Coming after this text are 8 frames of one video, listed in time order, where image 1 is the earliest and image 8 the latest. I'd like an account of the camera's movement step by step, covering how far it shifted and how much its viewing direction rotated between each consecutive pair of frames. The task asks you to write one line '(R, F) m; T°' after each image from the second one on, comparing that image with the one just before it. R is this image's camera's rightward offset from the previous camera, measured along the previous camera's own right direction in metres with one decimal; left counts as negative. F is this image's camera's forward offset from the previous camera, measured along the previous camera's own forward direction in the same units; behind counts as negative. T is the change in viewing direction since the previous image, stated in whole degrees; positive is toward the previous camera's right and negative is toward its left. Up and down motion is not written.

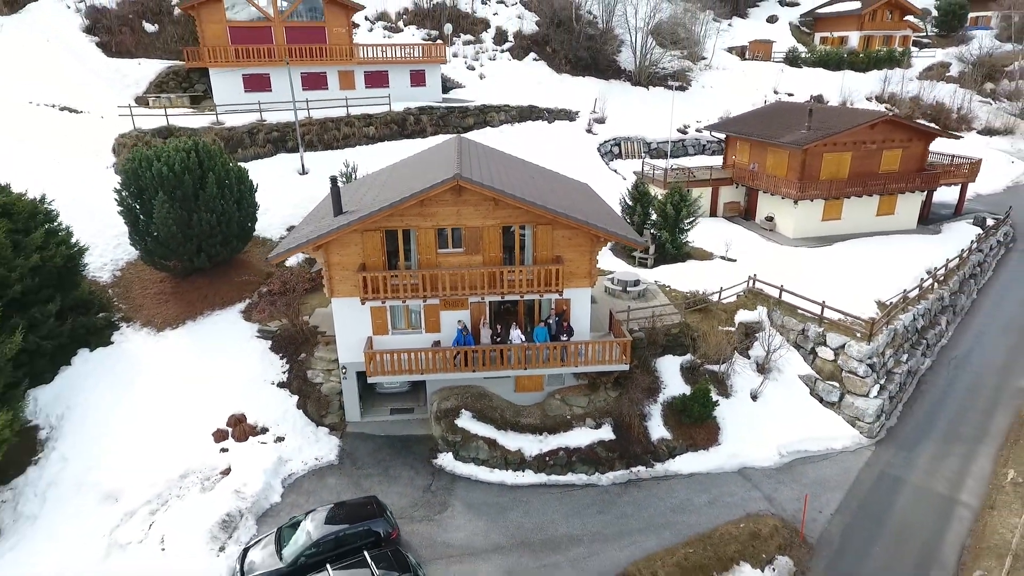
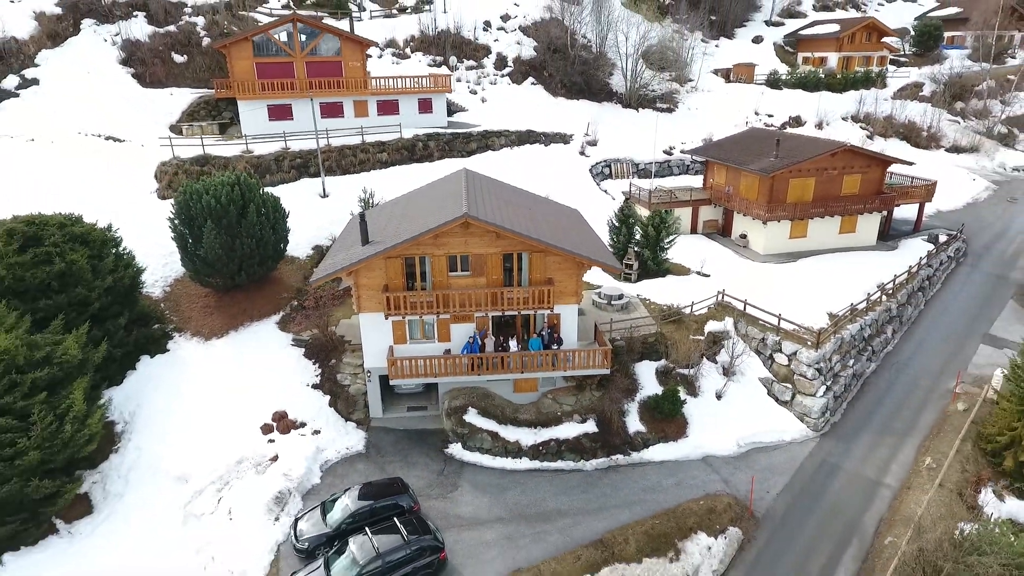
(0.0, -2.8) m; 0°
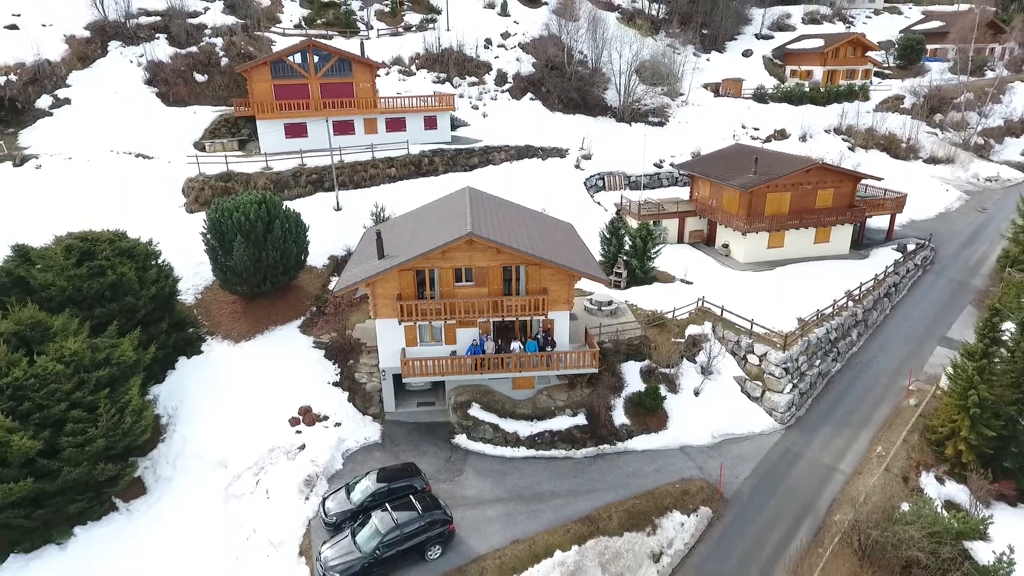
(0.0, -2.2) m; 0°
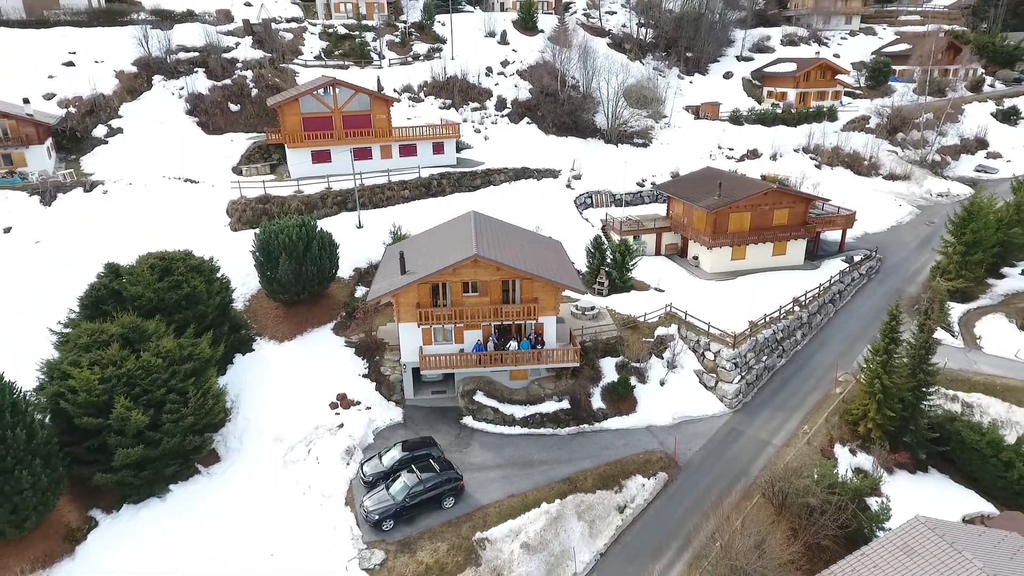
(+0.1, -4.6) m; 0°
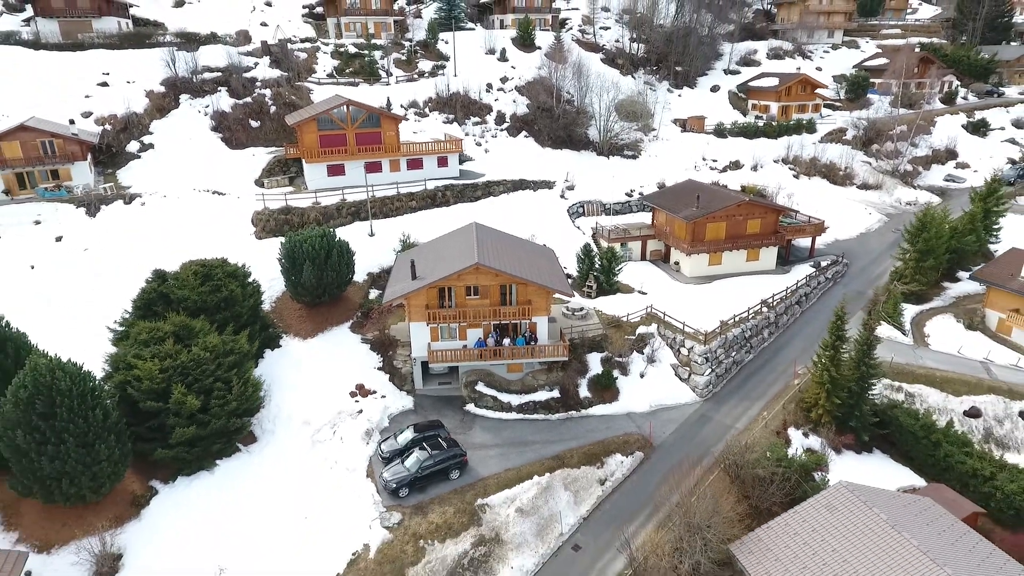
(+0.1, -3.5) m; 0°
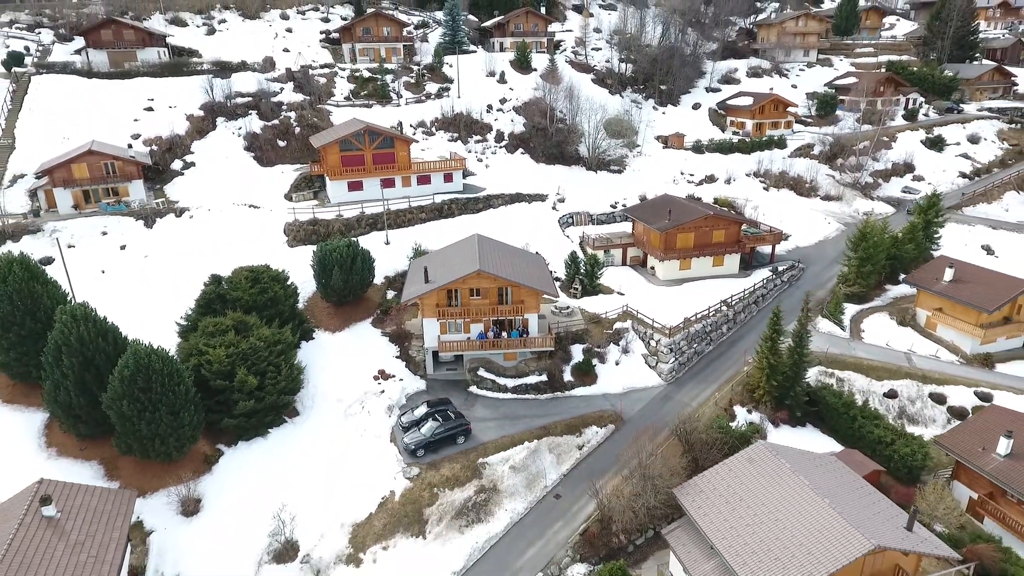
(+0.2, -5.7) m; 0°
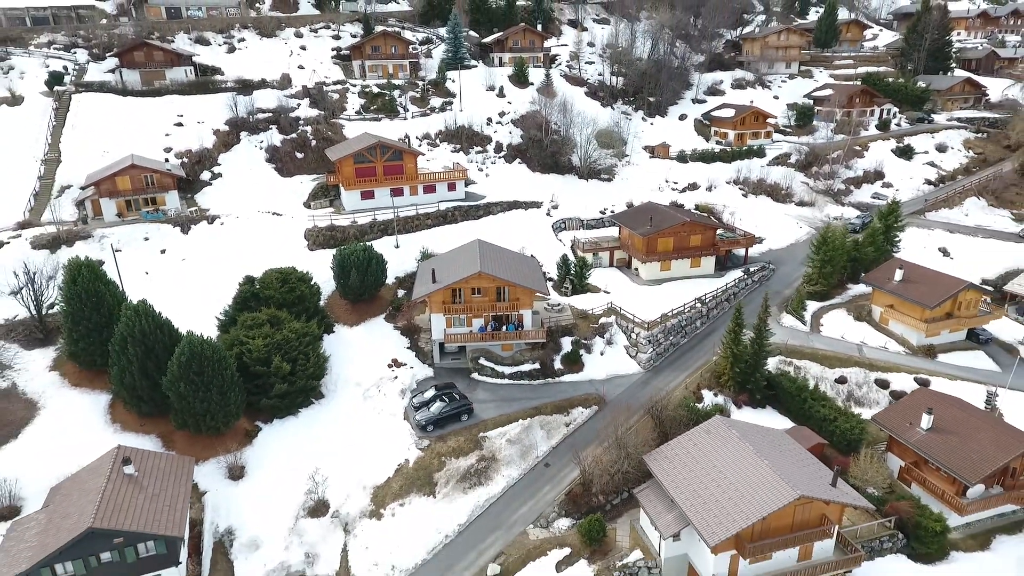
(+0.2, -4.8) m; 0°
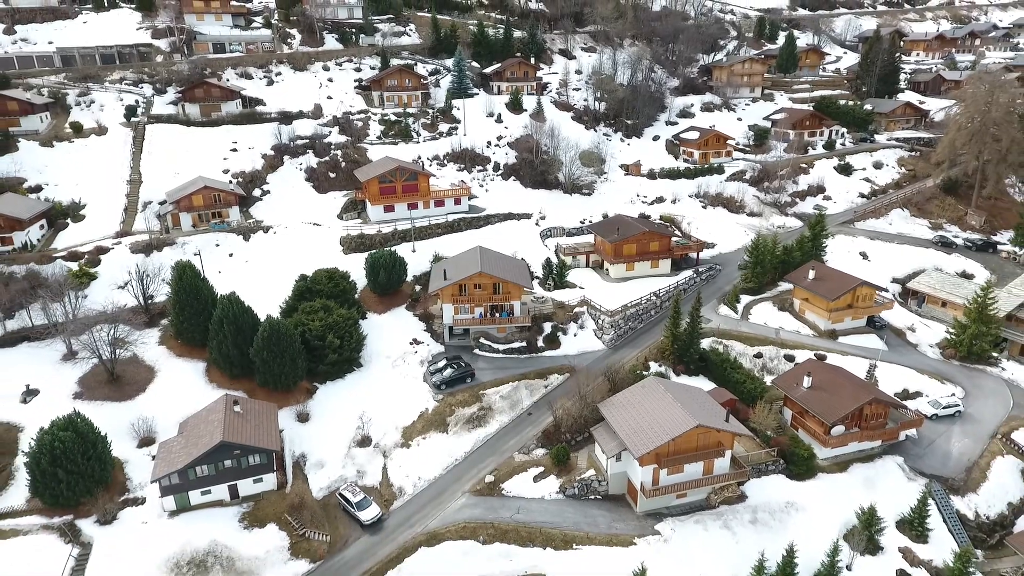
(+0.5, -11.5) m; 0°
